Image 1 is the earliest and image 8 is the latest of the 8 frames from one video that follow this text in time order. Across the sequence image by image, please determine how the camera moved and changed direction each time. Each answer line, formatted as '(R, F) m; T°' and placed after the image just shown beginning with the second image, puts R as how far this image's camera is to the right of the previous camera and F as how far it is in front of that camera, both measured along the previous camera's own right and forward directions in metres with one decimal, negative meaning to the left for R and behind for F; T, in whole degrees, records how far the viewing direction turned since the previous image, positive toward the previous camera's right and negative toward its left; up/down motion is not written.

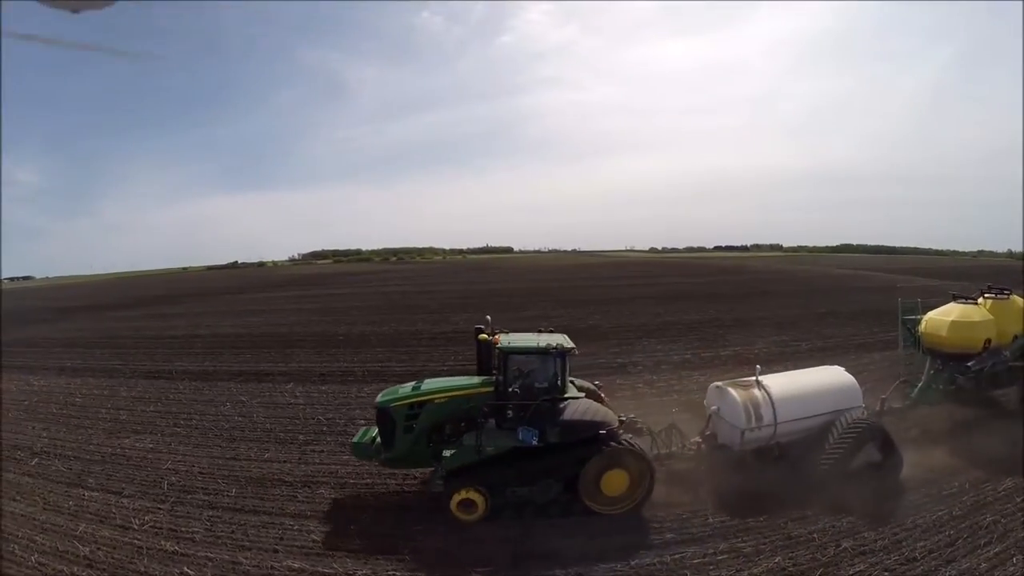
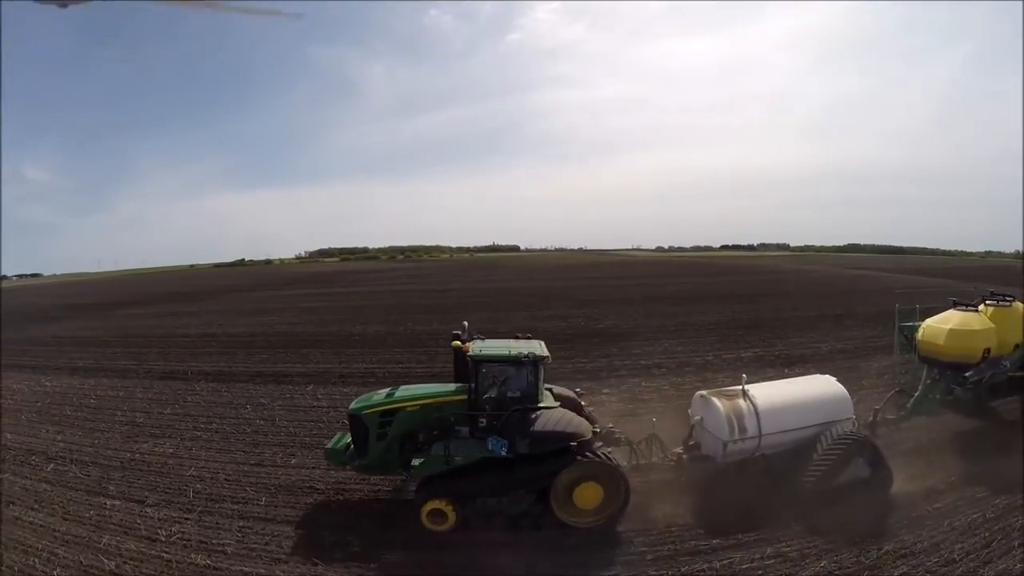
(+0.4, +0.2) m; -1°
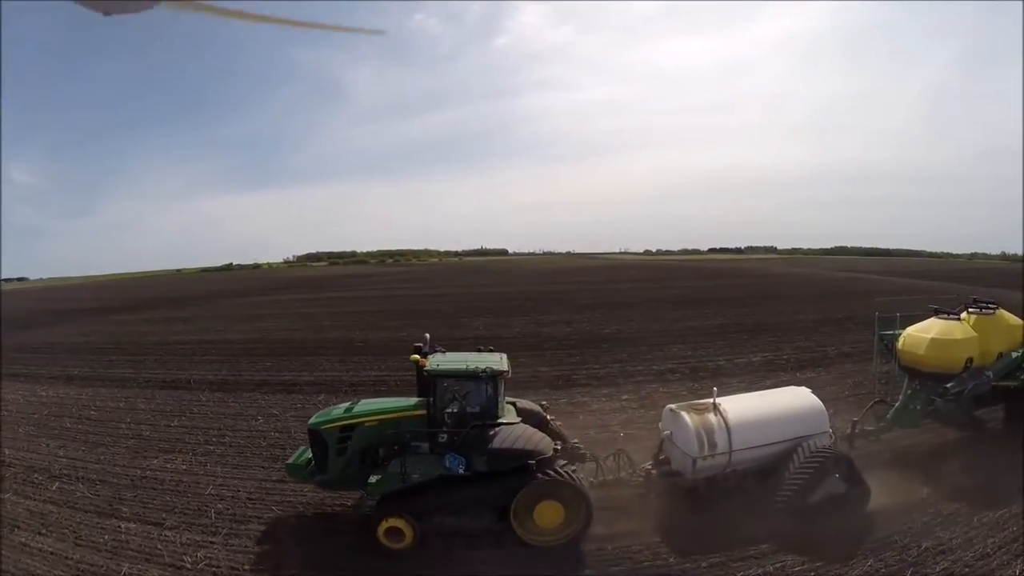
(+0.4, +0.3) m; 0°
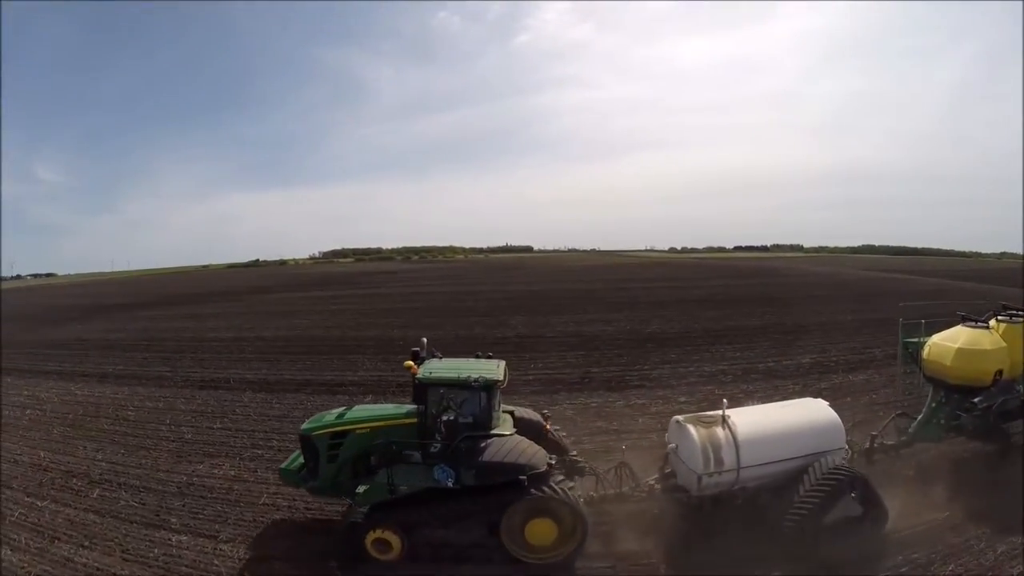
(+0.2, +0.2) m; -2°
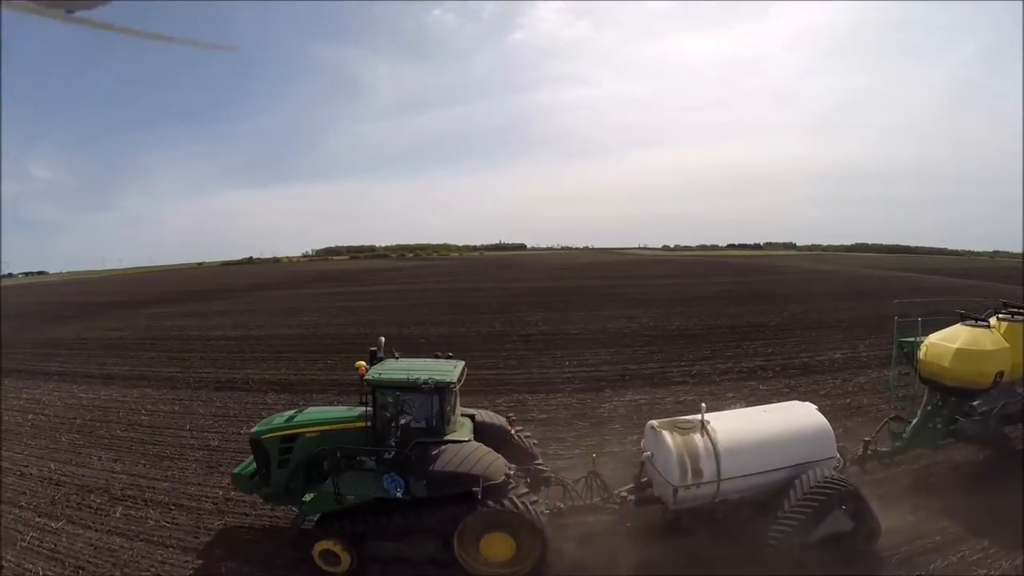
(+0.4, +0.5) m; 0°
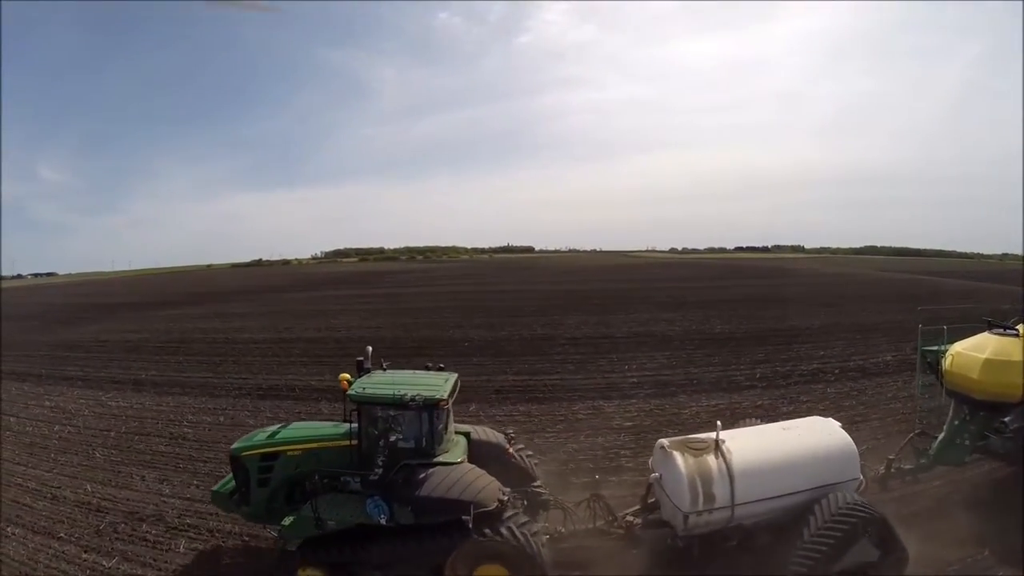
(+0.1, +0.4) m; 0°
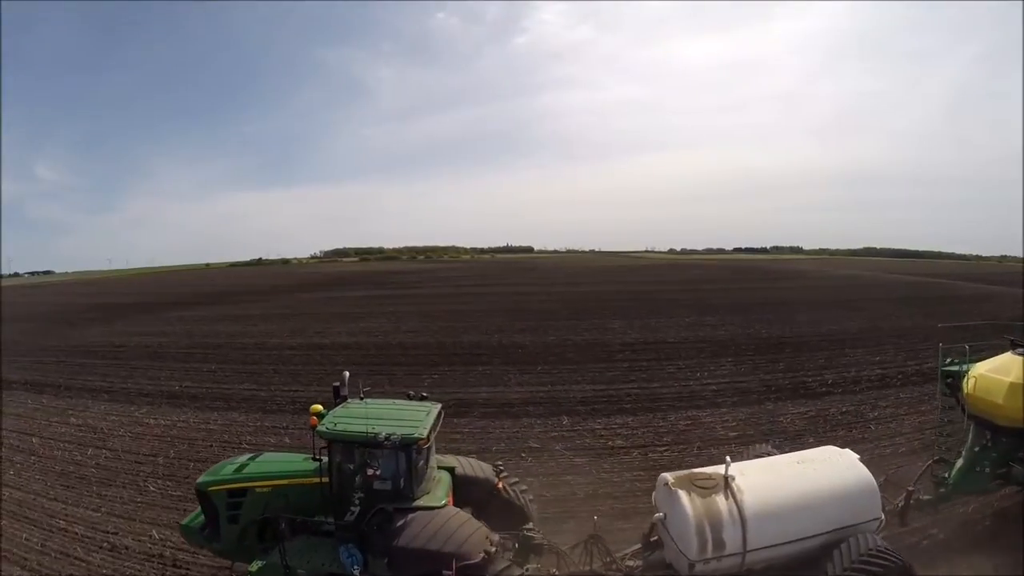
(+0.1, +0.5) m; 0°
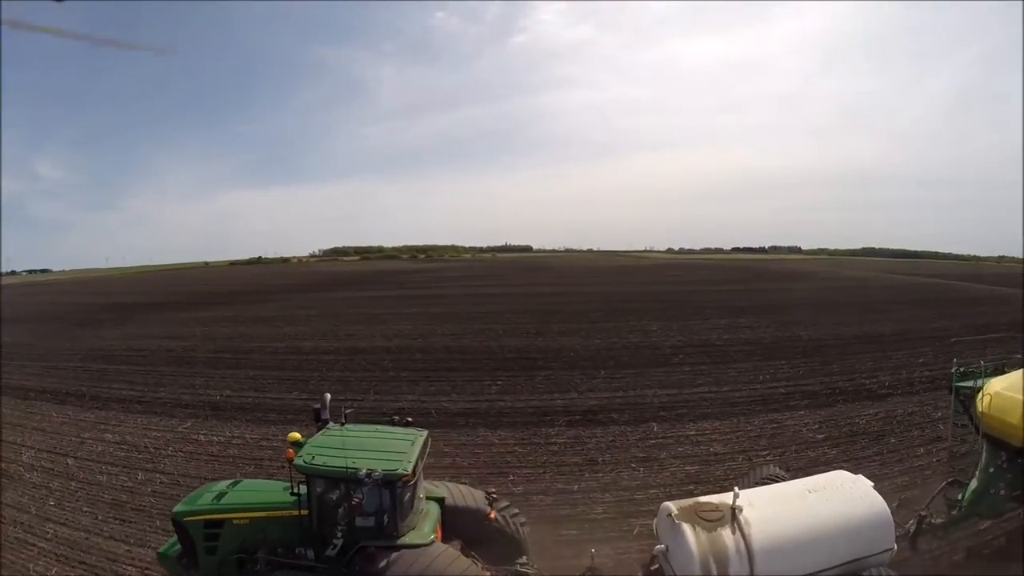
(+0.1, +0.3) m; 0°
